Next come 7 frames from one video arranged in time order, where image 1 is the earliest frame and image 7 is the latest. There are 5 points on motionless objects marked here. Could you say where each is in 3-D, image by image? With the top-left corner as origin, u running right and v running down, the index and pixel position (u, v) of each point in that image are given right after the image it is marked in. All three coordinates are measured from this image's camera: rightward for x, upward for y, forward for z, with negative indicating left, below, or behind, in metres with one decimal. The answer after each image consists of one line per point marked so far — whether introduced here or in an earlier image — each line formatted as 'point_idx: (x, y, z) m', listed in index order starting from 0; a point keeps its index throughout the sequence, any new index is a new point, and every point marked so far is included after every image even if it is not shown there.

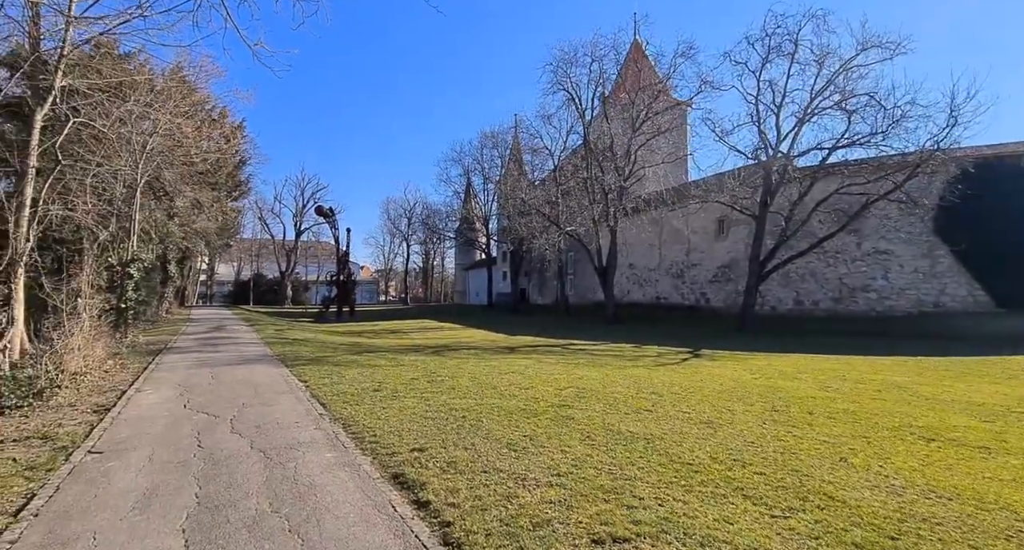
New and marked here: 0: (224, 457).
0: (-2.2, -1.4, +3.5) m
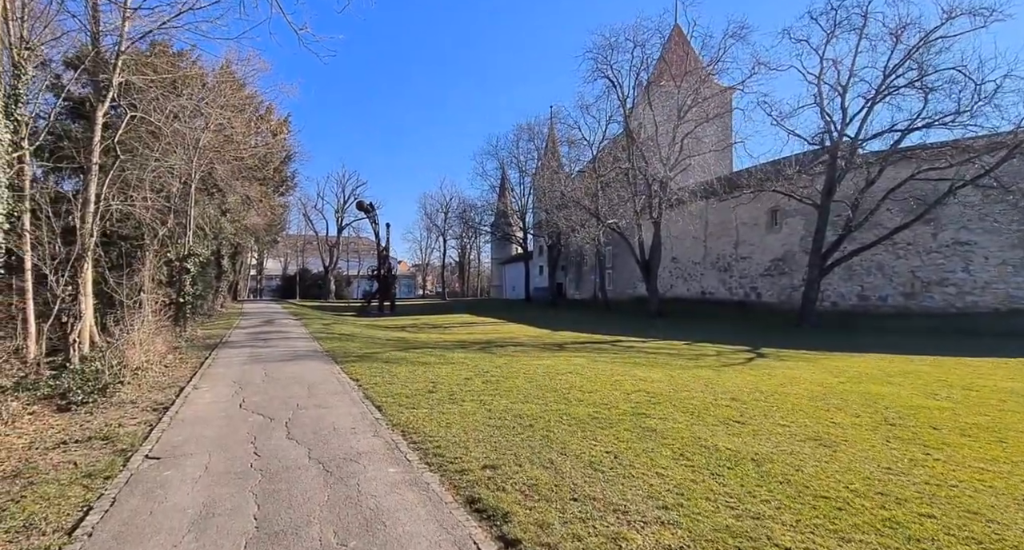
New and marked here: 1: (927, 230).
0: (-1.6, -1.4, +3.2) m
1: (+17.8, +1.9, +19.7) m
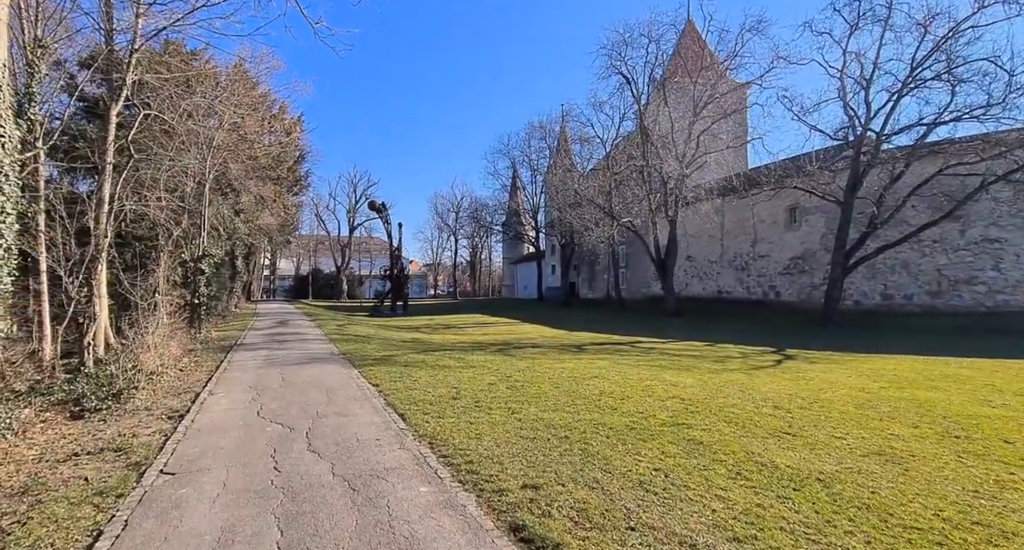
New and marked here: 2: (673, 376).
0: (-1.3, -1.4, +3.0) m
1: (+18.4, +2.0, +19.0) m
2: (+2.5, -1.6, +7.0) m
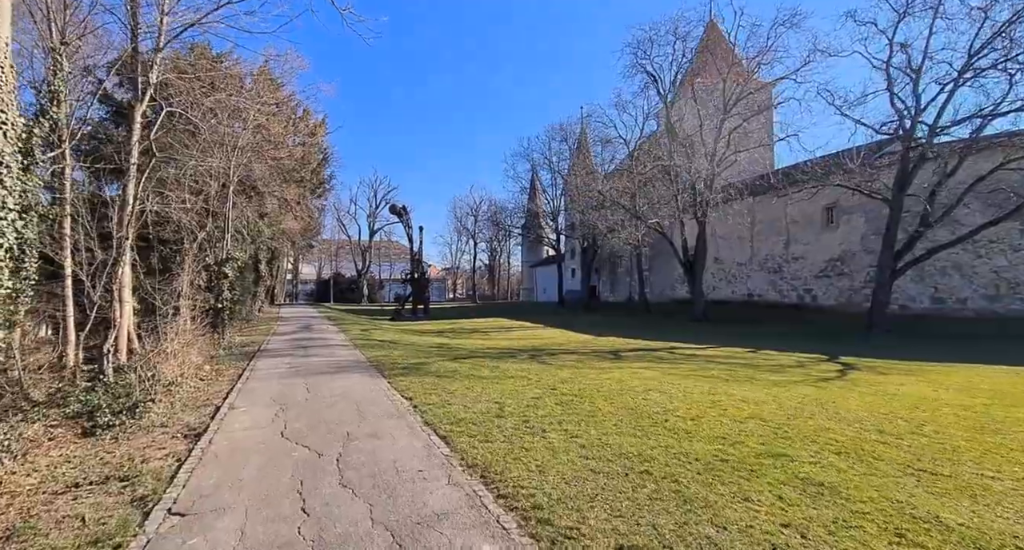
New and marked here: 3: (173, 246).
0: (-0.9, -1.4, +2.4) m
1: (+19.5, +2.0, +17.7) m
2: (+3.1, -1.6, +6.3) m
3: (-9.5, +0.6, +12.3) m
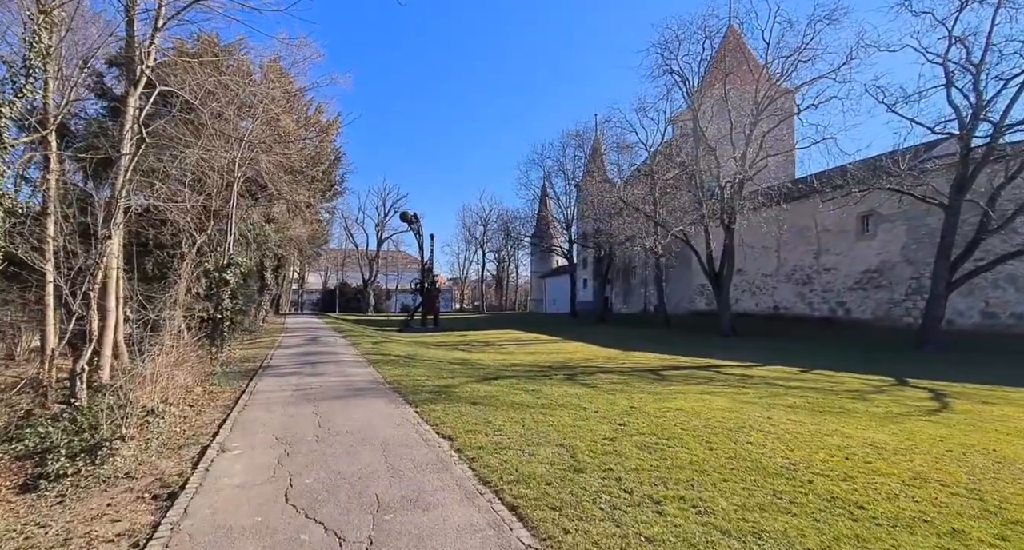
0: (-0.3, -1.4, +1.2) m
1: (+20.2, +1.5, +16.4) m
2: (+3.7, -1.7, +5.1) m
3: (-8.8, +0.4, +11.3) m
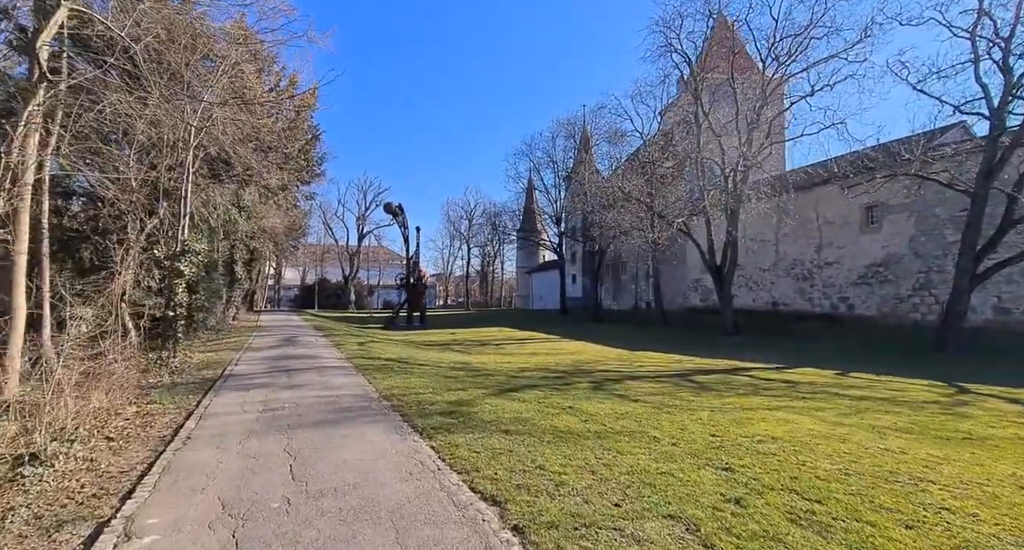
0: (+0.3, -1.3, -0.3) m
1: (+20.2, +1.7, +15.6) m
2: (+4.1, -1.6, +3.7) m
3: (-8.6, +0.6, +9.5) m
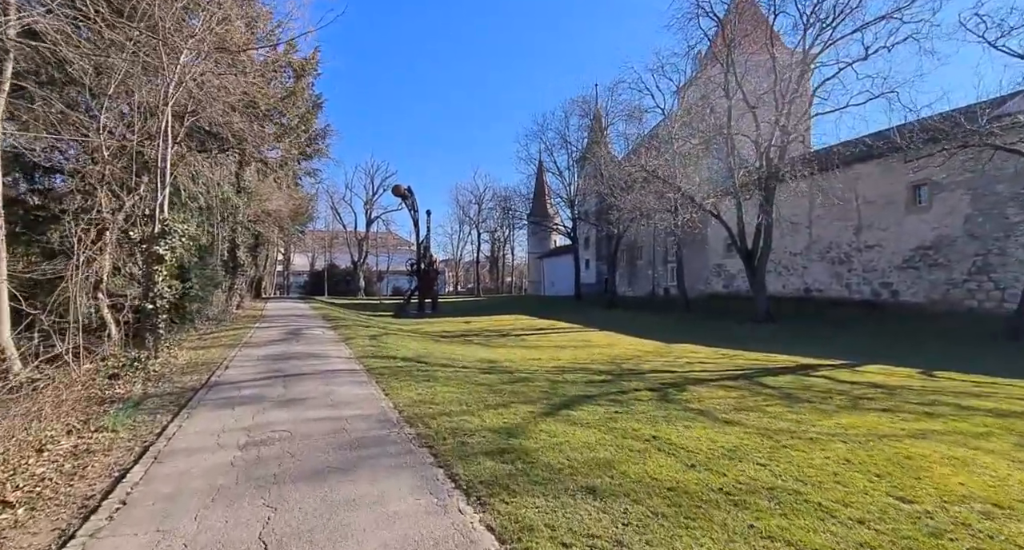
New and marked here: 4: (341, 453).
0: (+0.8, -1.3, -1.7) m
1: (+21.0, +2.2, +13.8) m
2: (+4.7, -1.5, +2.2) m
3: (-7.9, +0.9, +8.1) m
4: (-1.4, -1.4, +3.7) m
